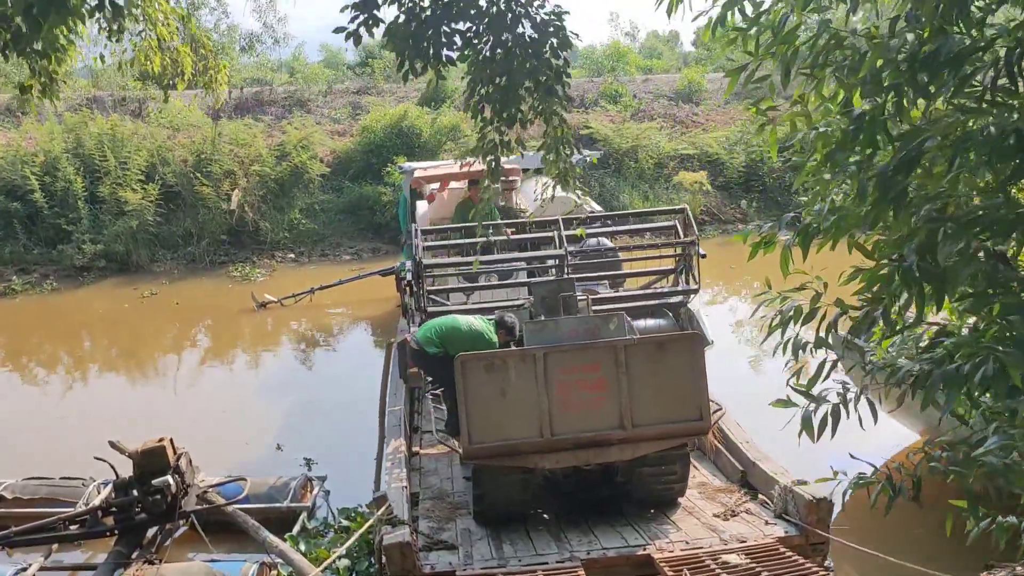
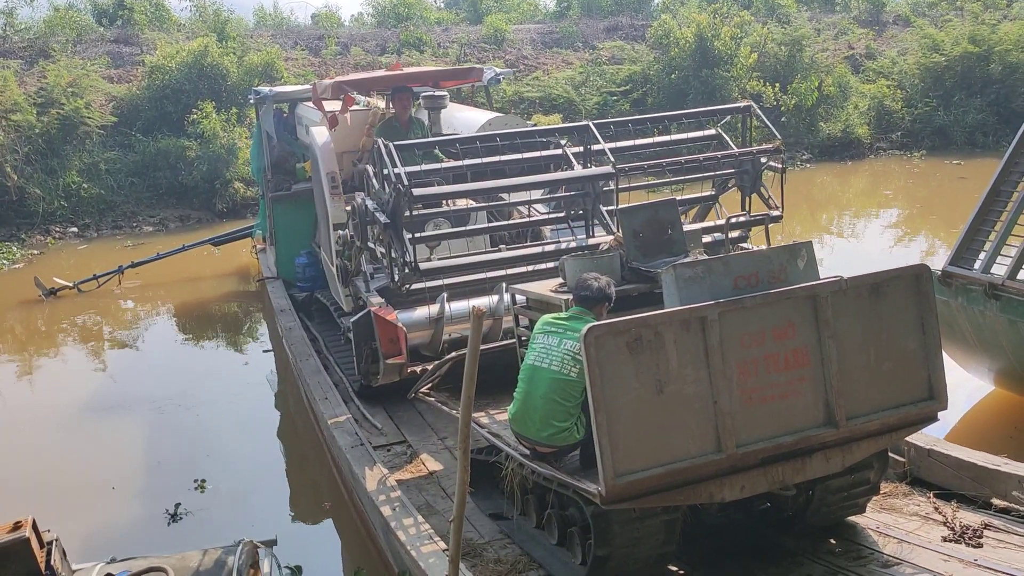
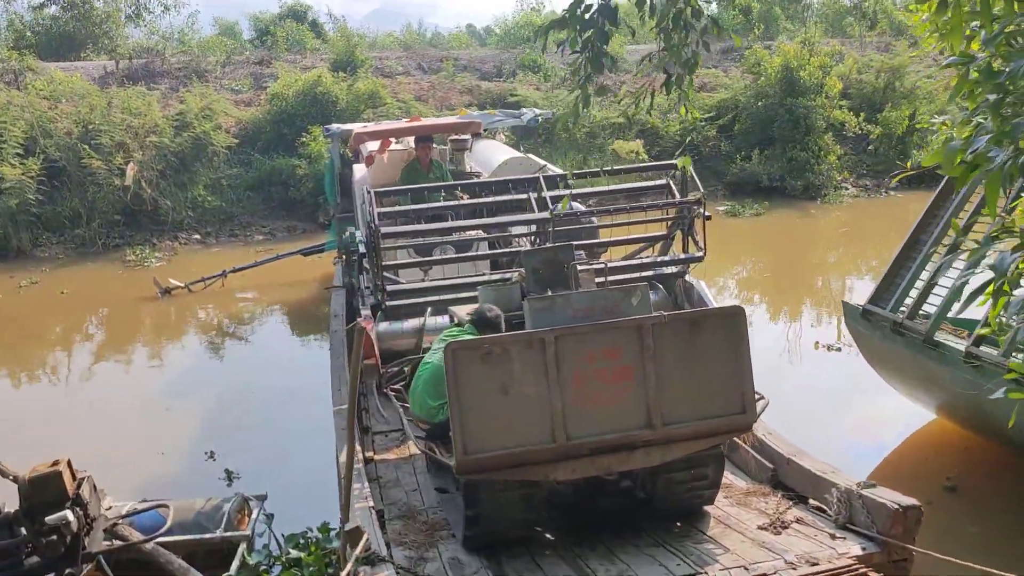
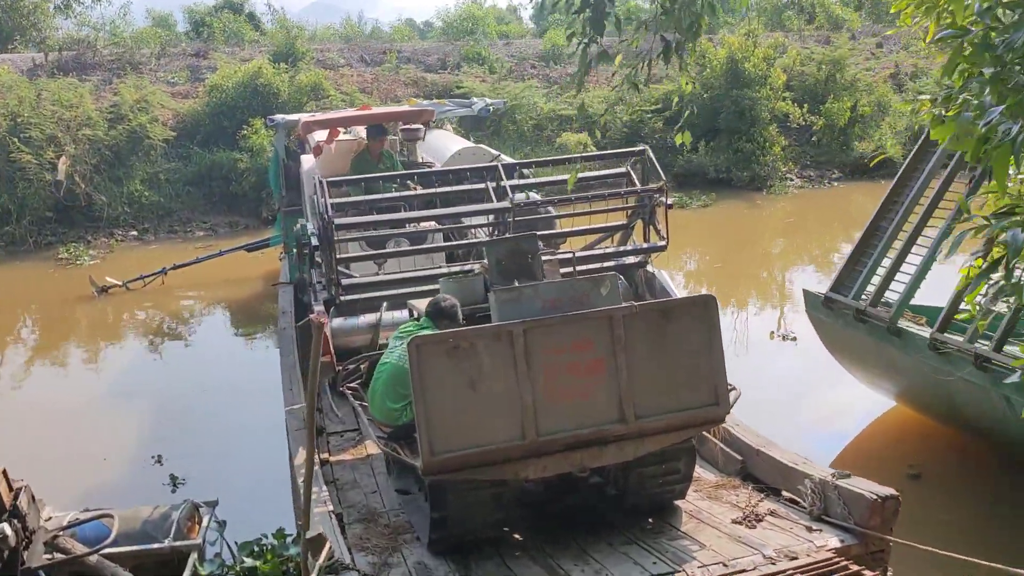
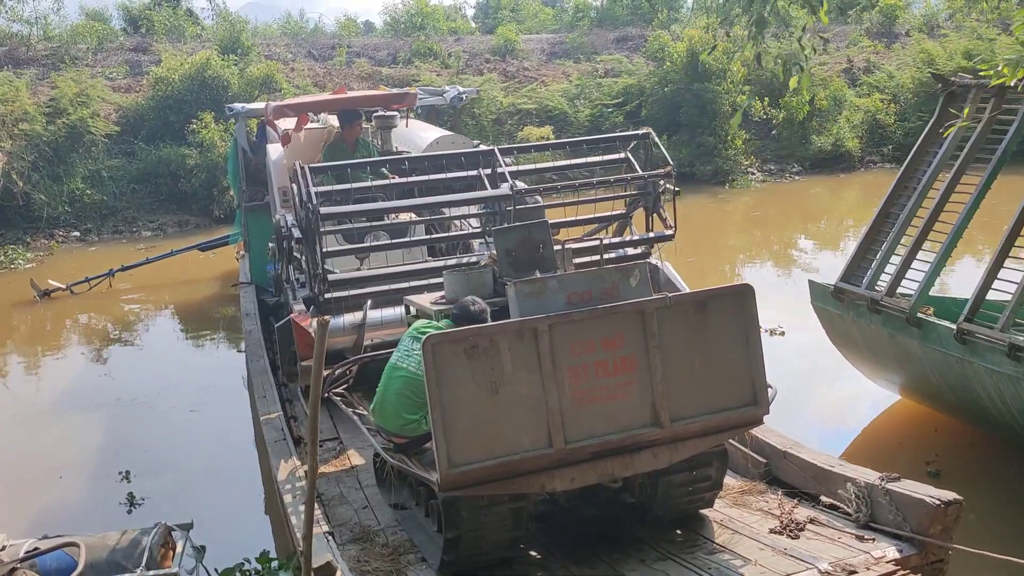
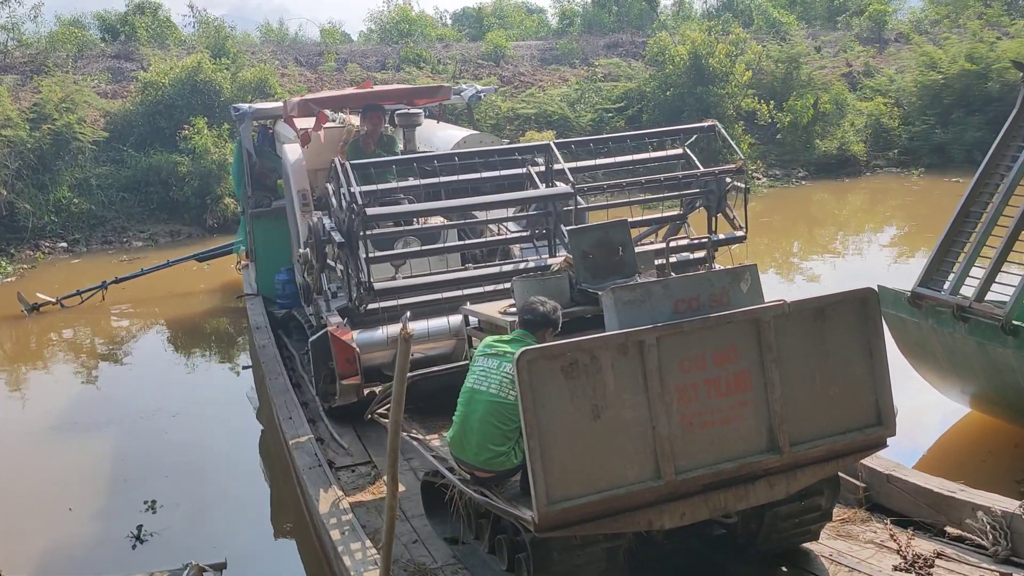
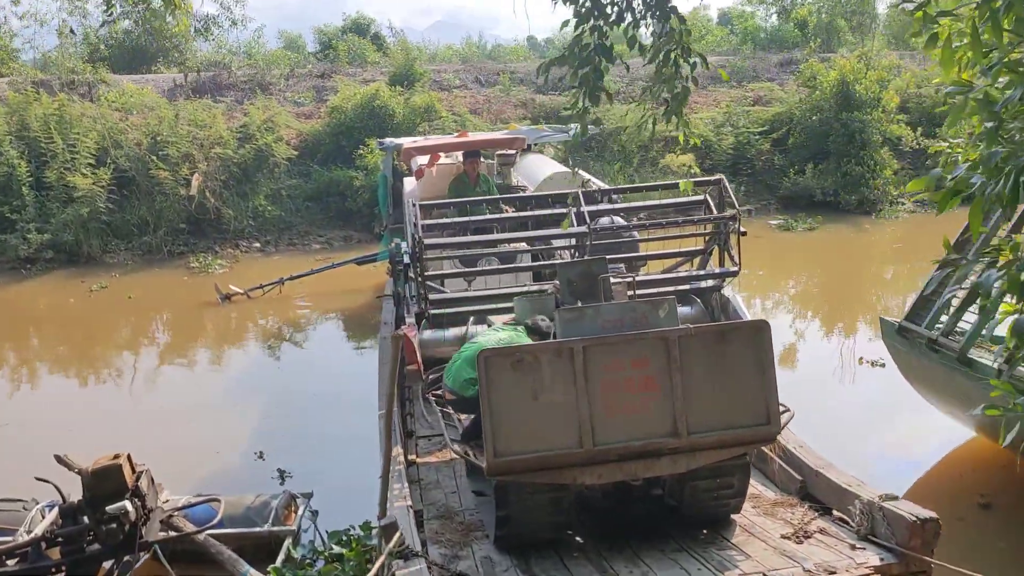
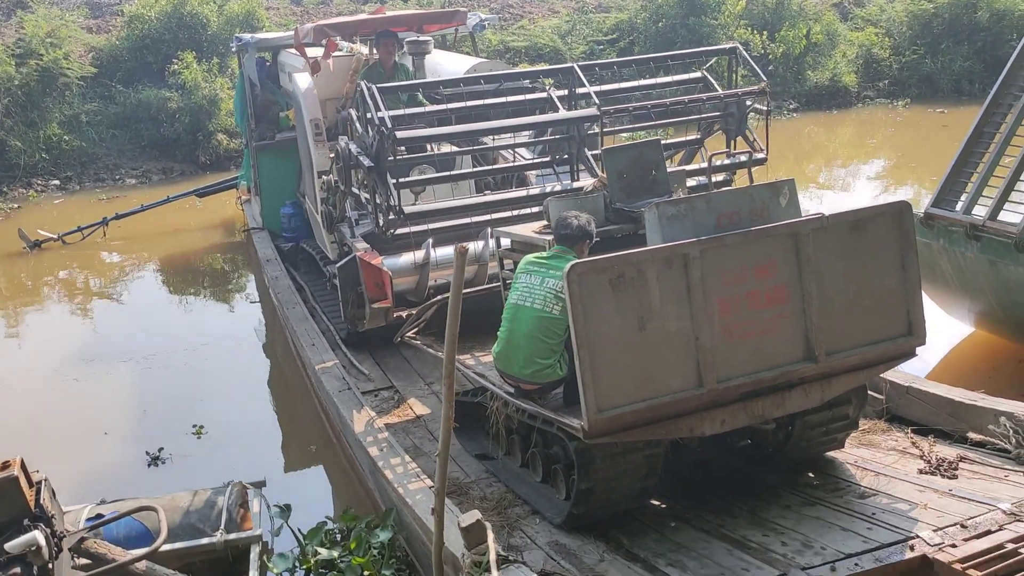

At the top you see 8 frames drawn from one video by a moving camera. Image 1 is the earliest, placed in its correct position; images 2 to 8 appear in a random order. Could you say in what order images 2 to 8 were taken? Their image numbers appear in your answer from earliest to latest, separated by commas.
7, 3, 4, 5, 6, 2, 8
